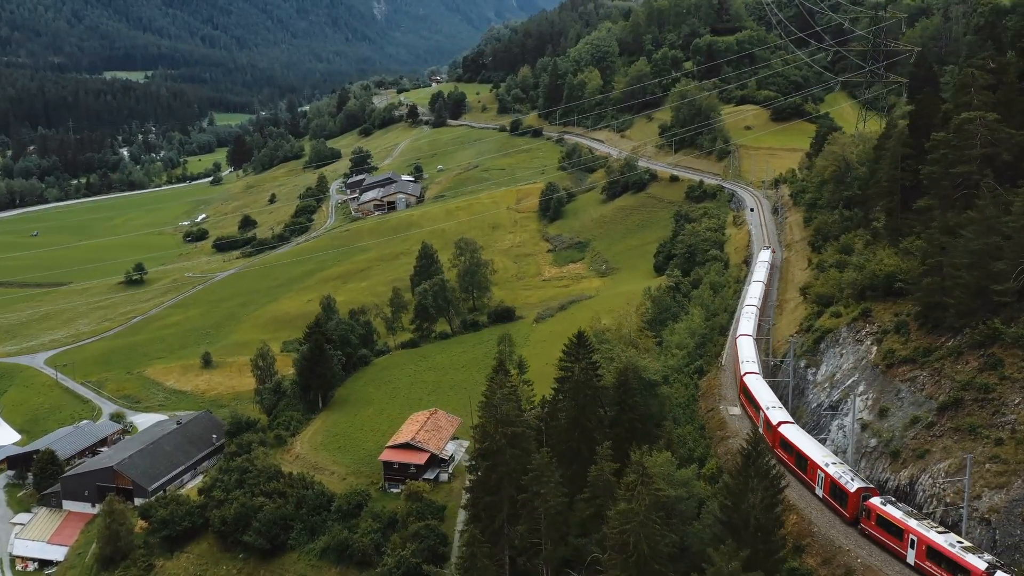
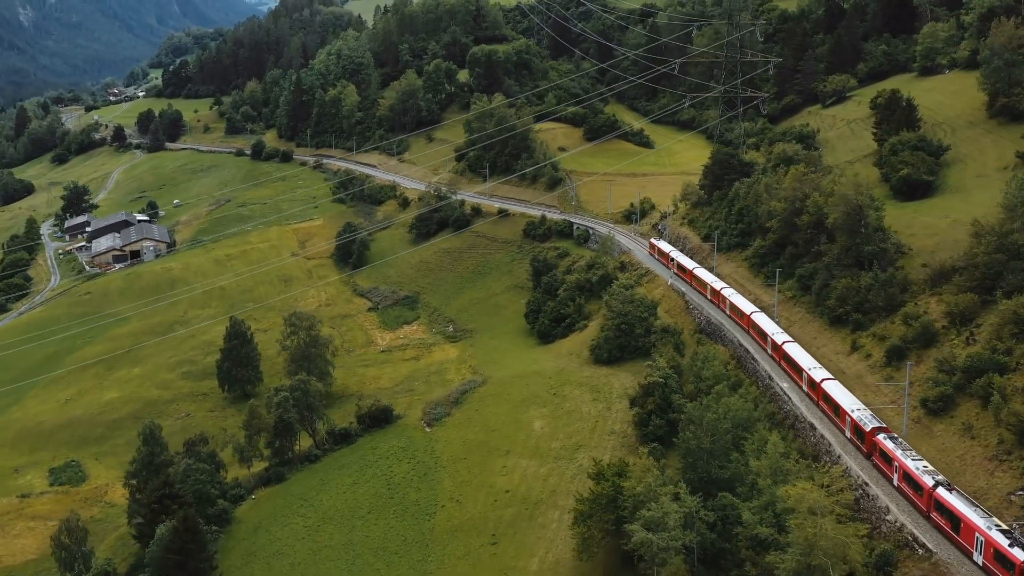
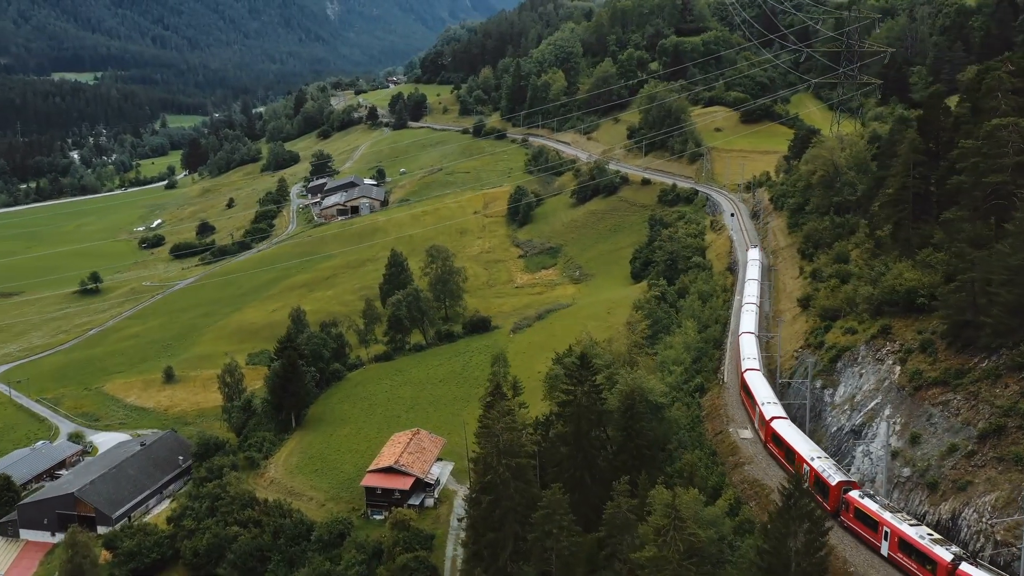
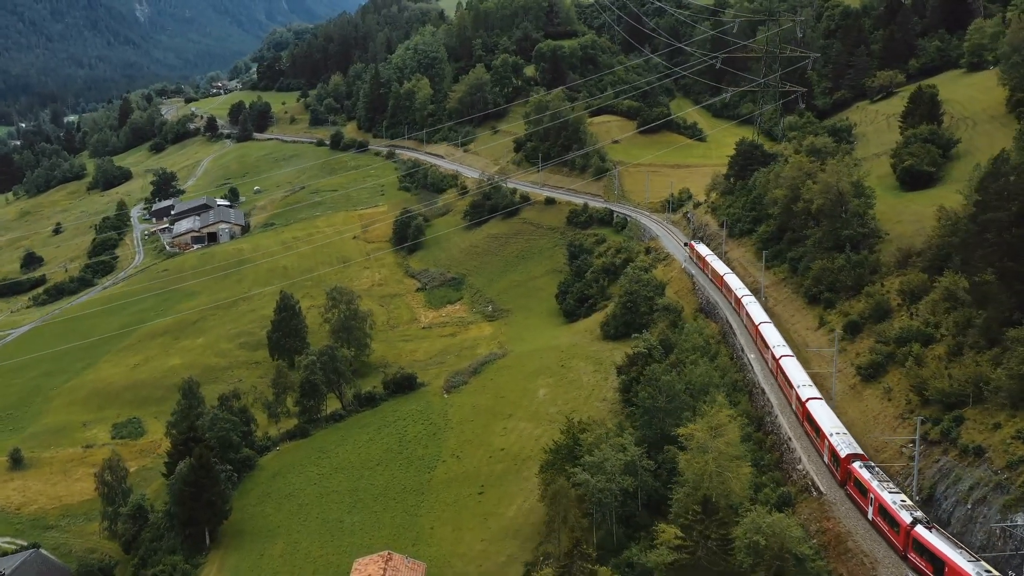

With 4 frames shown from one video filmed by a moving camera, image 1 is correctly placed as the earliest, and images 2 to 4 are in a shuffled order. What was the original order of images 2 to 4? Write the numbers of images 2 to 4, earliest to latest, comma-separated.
3, 4, 2
